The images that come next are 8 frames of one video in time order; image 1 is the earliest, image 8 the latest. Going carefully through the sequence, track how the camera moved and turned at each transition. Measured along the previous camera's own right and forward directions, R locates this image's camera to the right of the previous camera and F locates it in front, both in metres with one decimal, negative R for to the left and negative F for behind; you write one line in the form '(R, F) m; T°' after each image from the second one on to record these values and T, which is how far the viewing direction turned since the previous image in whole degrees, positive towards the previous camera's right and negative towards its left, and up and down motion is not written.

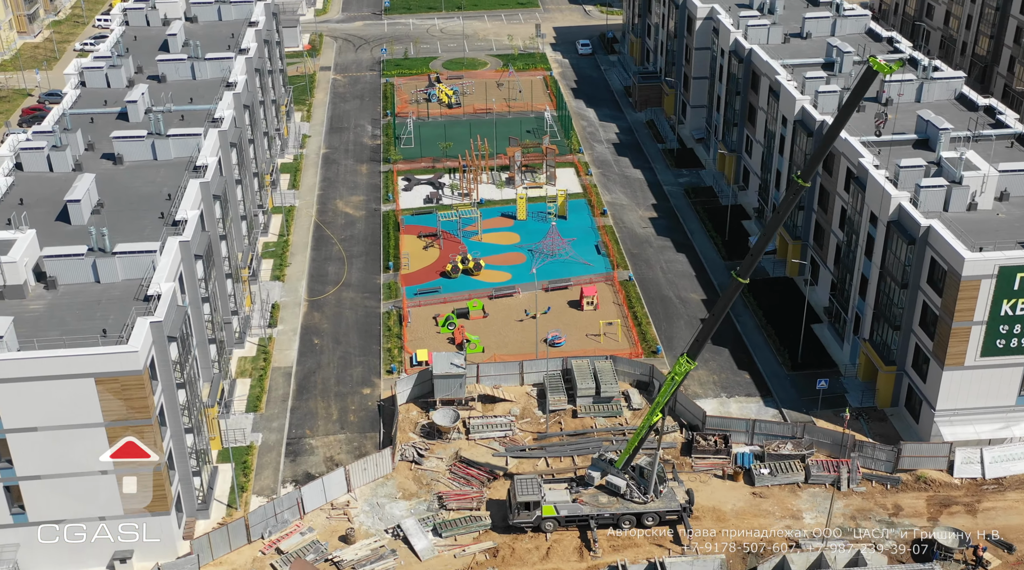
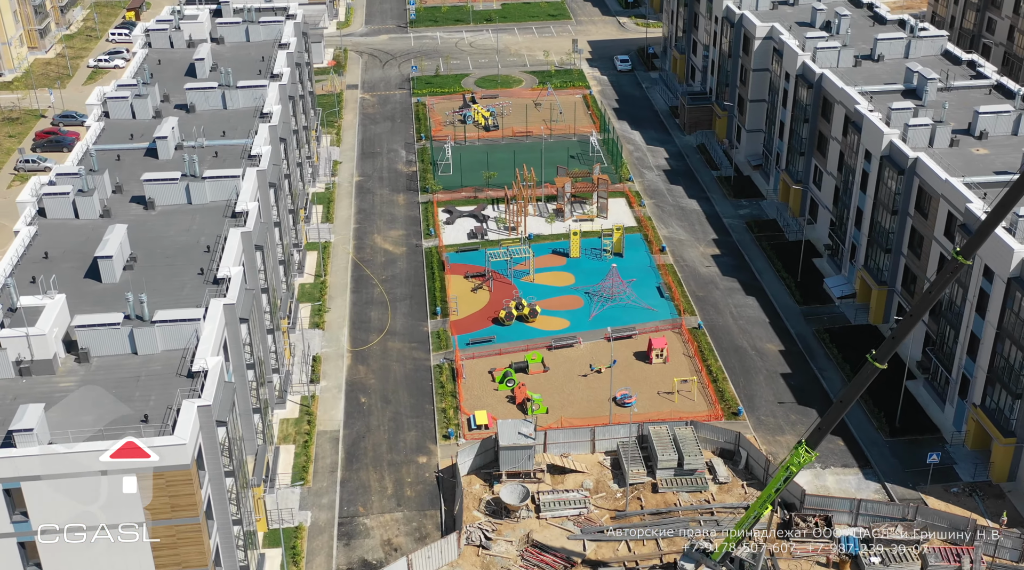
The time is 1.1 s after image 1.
(-5.1, +9.1) m; 0°
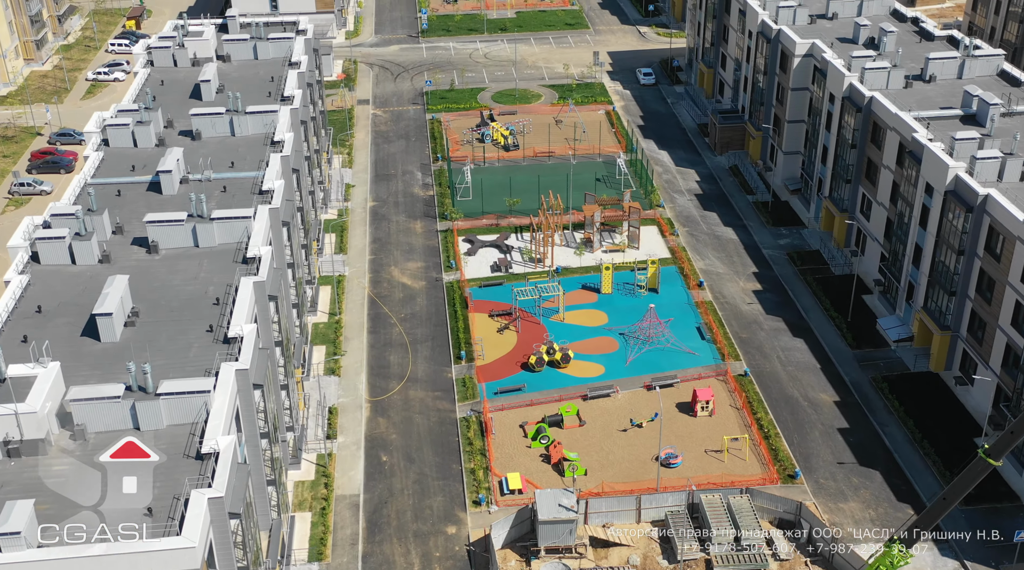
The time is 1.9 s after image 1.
(-2.5, +8.2) m; 0°
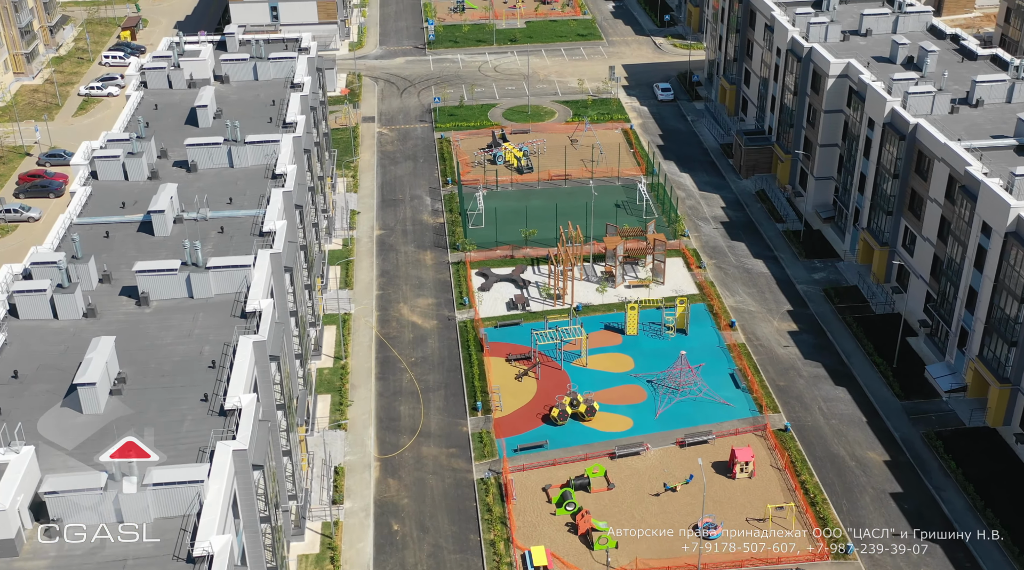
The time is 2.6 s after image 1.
(-1.6, +7.9) m; 0°
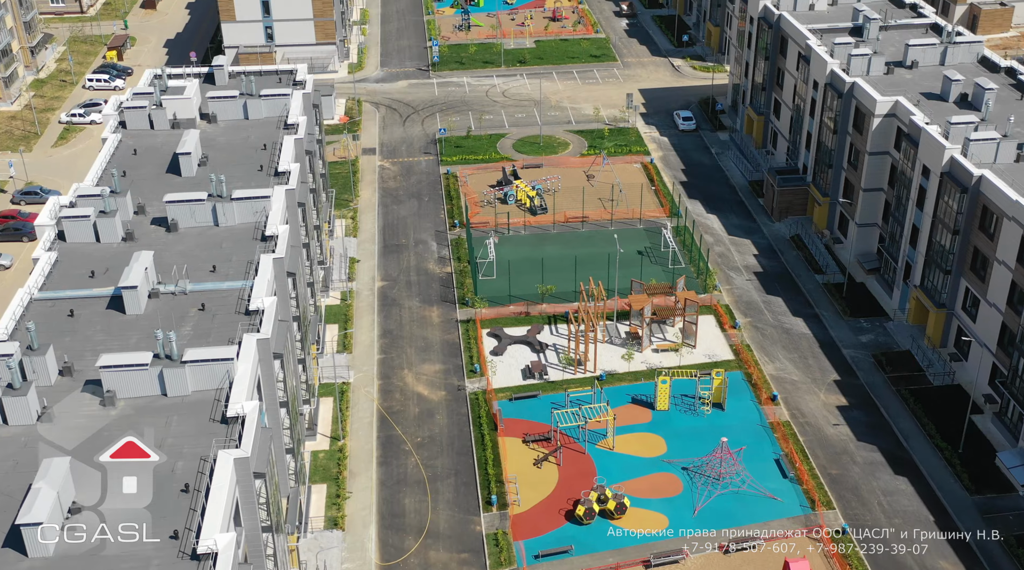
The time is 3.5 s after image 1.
(-1.4, +11.2) m; 0°
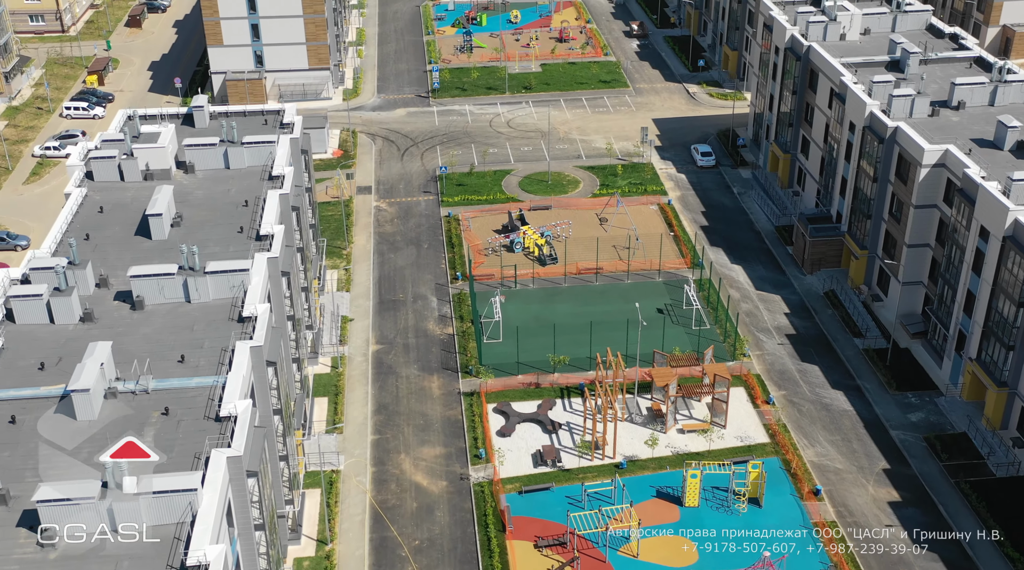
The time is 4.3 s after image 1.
(-0.8, +11.0) m; 0°
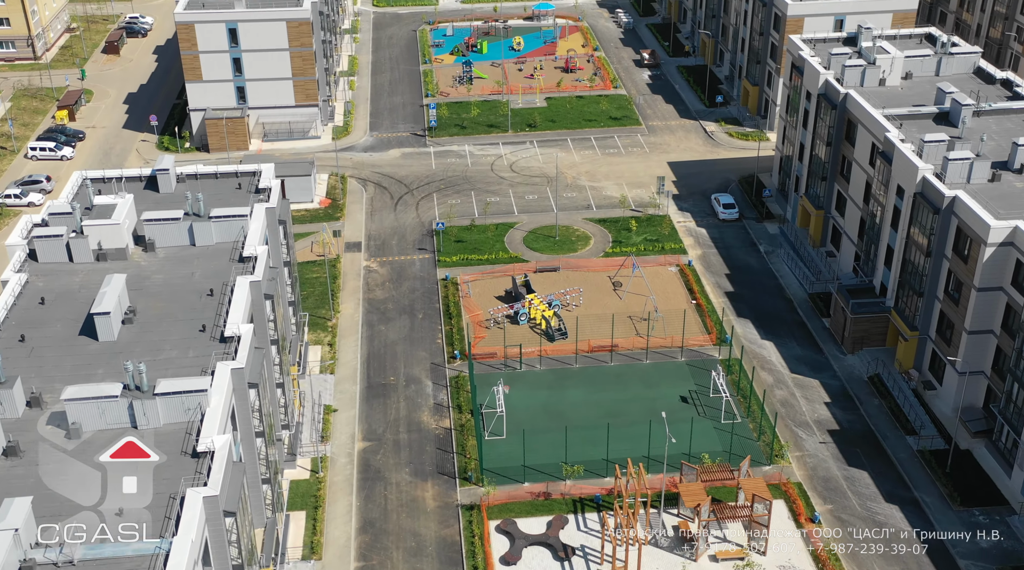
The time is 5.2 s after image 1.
(-0.5, +13.1) m; 0°
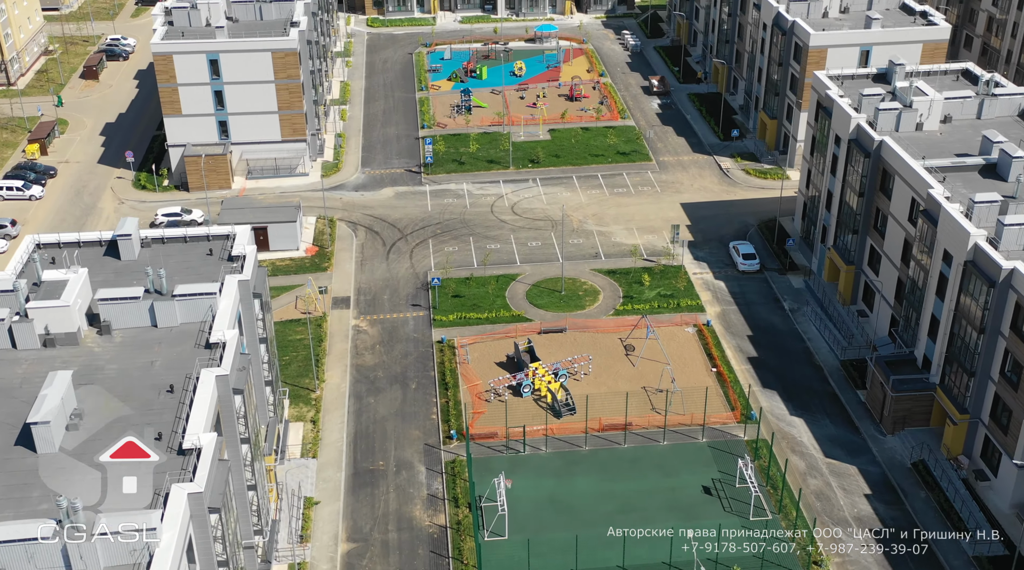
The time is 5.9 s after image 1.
(-0.3, +10.6) m; 0°
